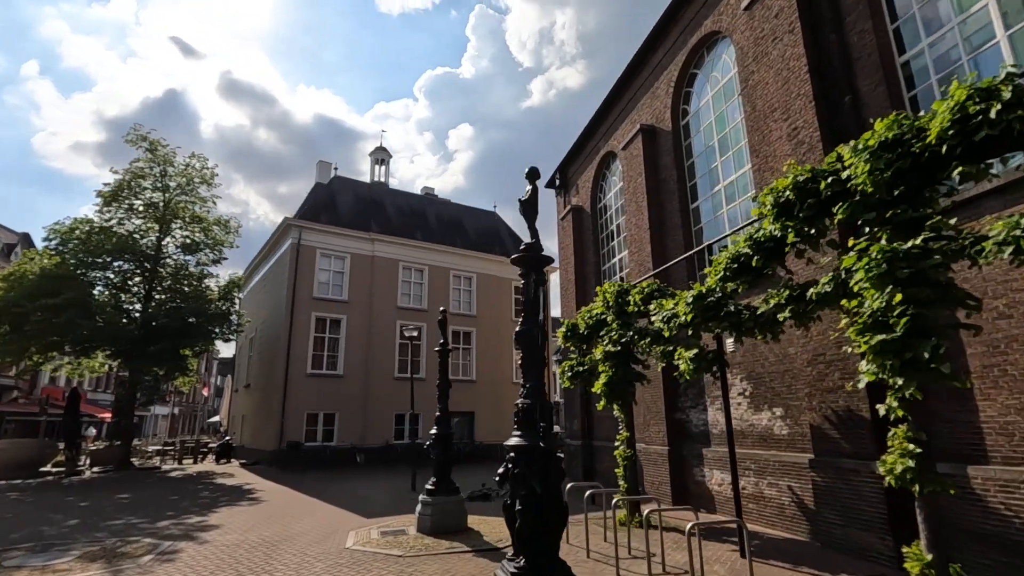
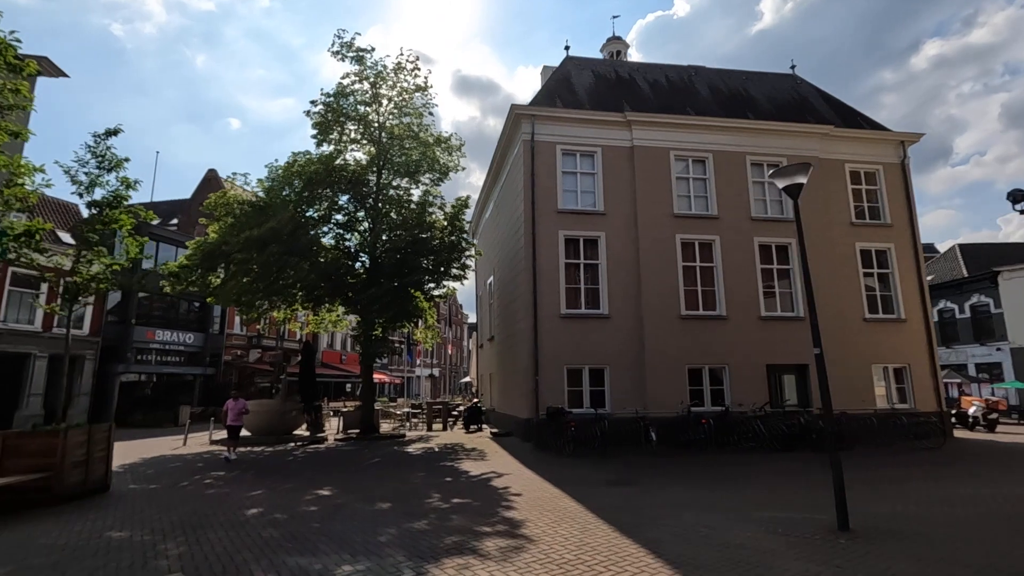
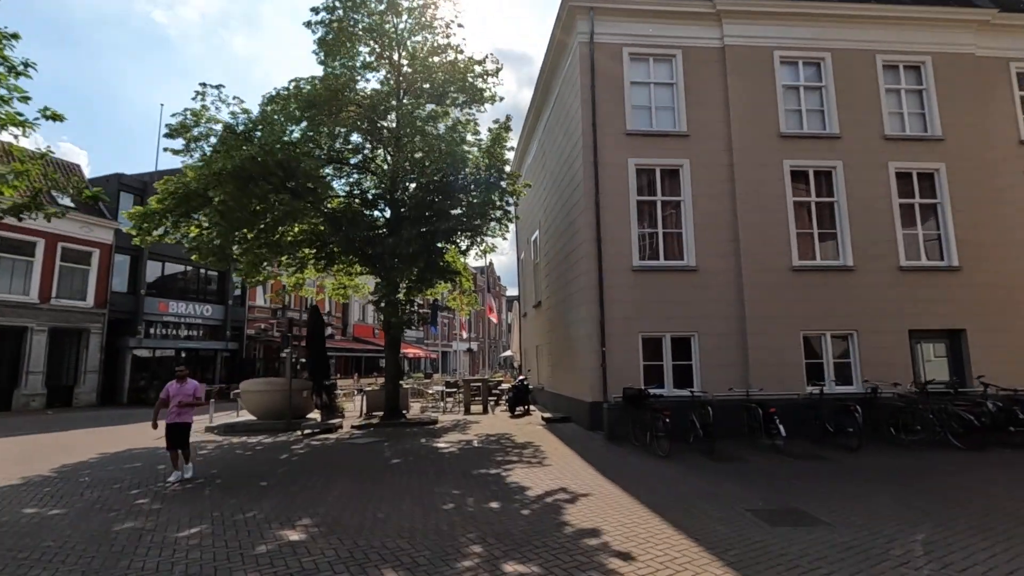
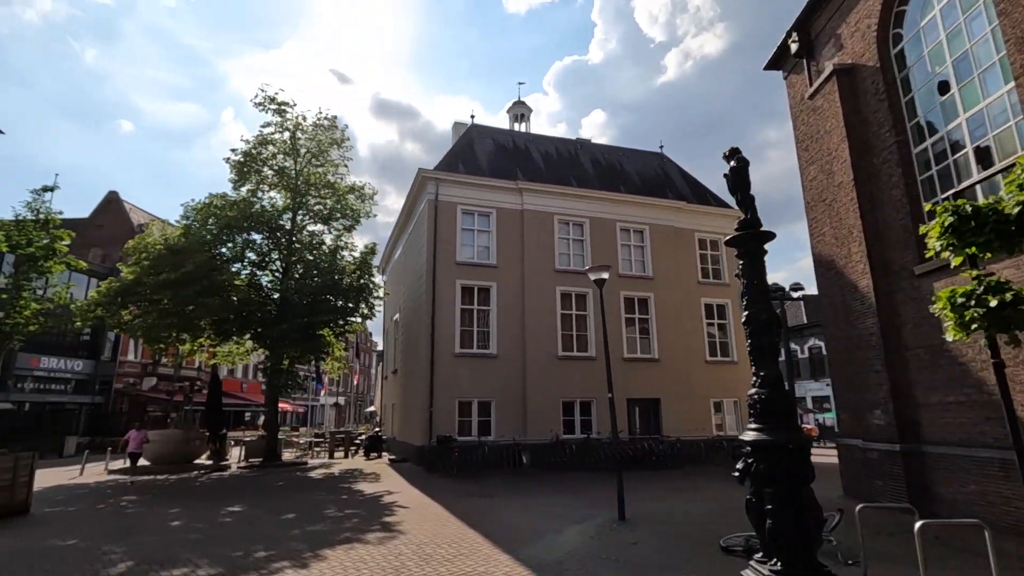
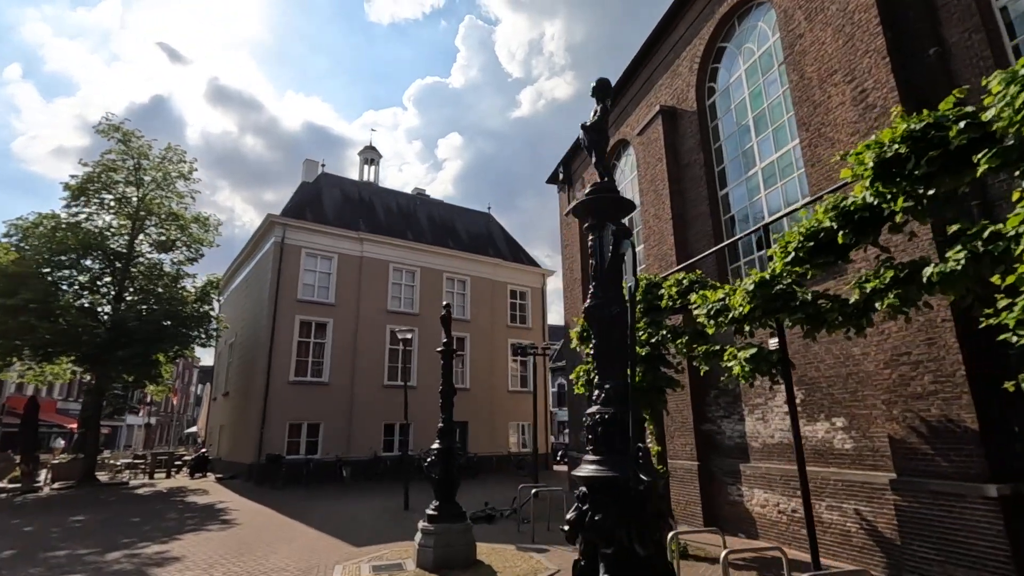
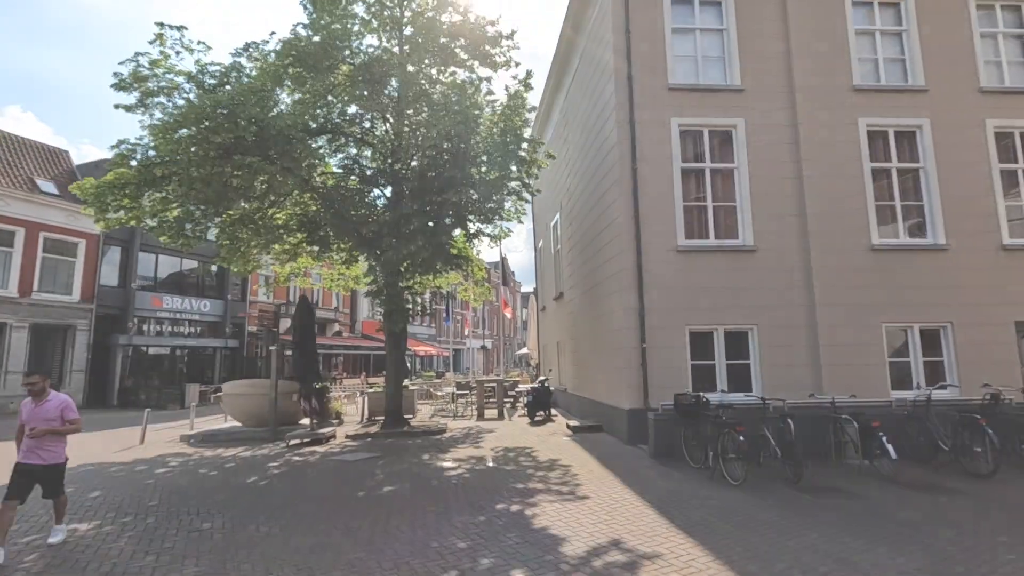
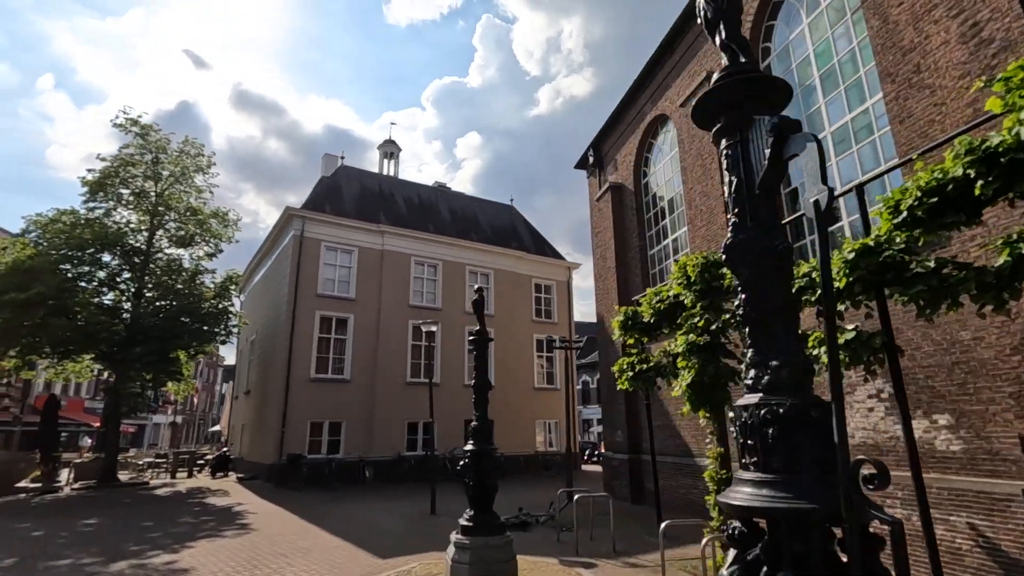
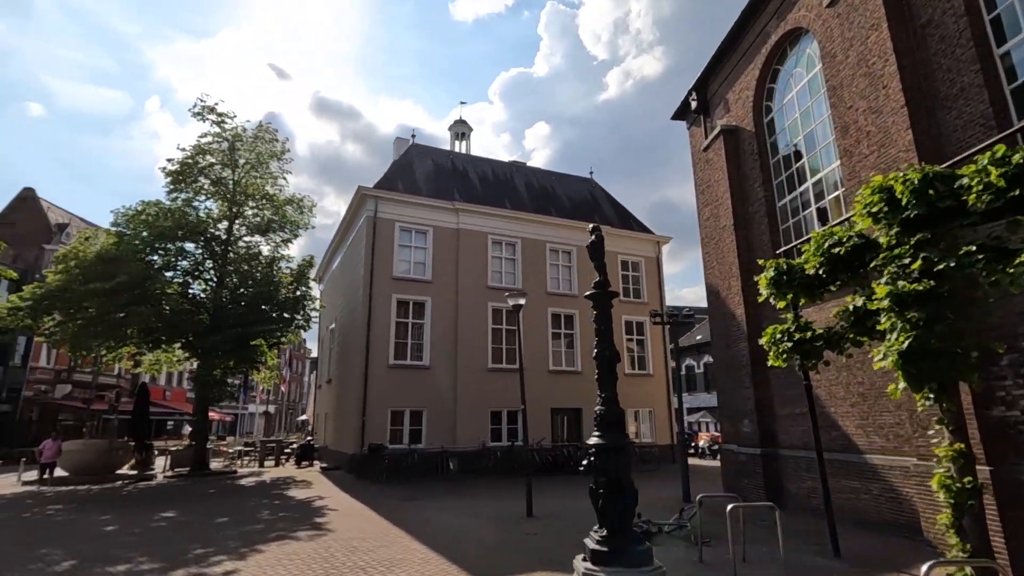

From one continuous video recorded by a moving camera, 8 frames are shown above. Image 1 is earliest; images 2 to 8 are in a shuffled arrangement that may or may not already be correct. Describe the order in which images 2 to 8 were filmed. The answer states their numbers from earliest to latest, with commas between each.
5, 7, 8, 4, 2, 3, 6
